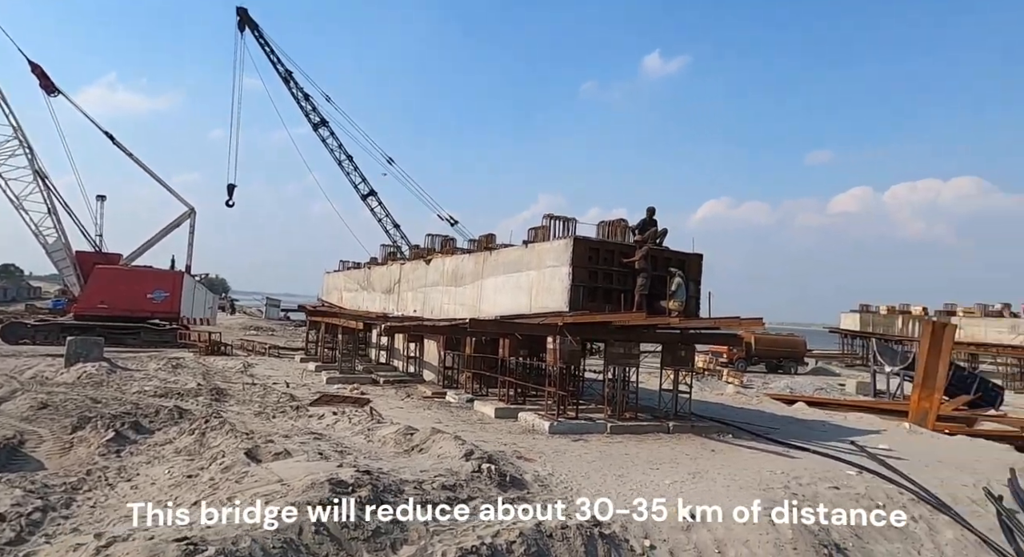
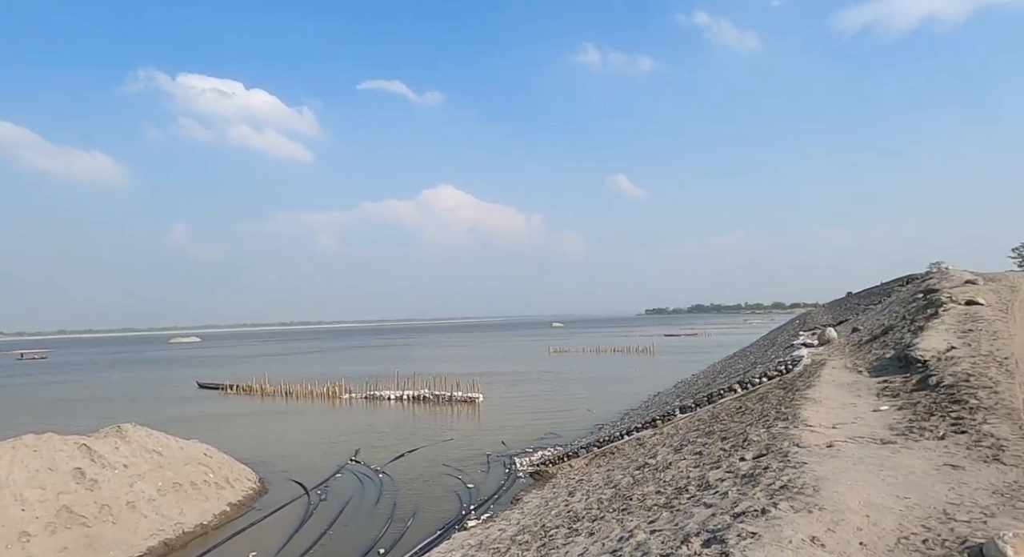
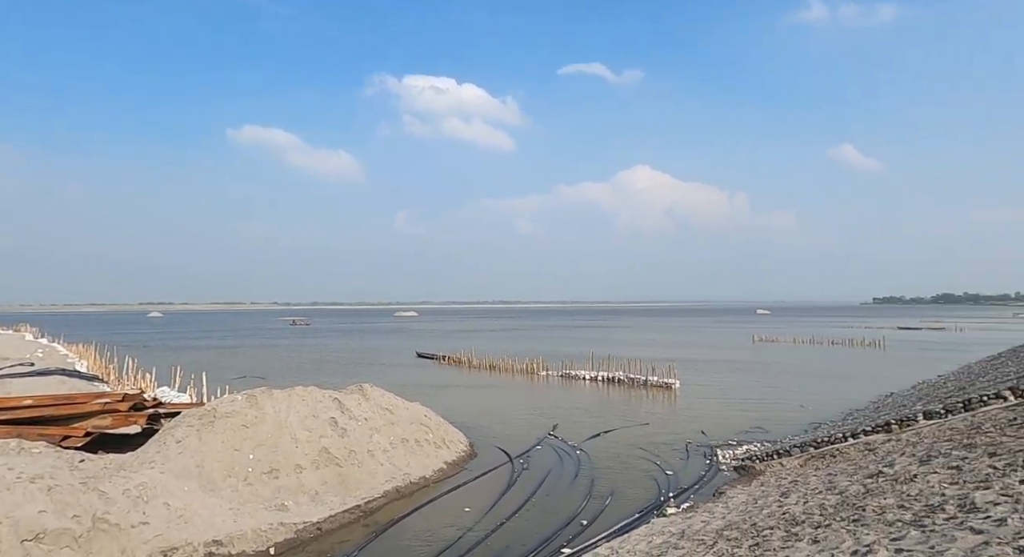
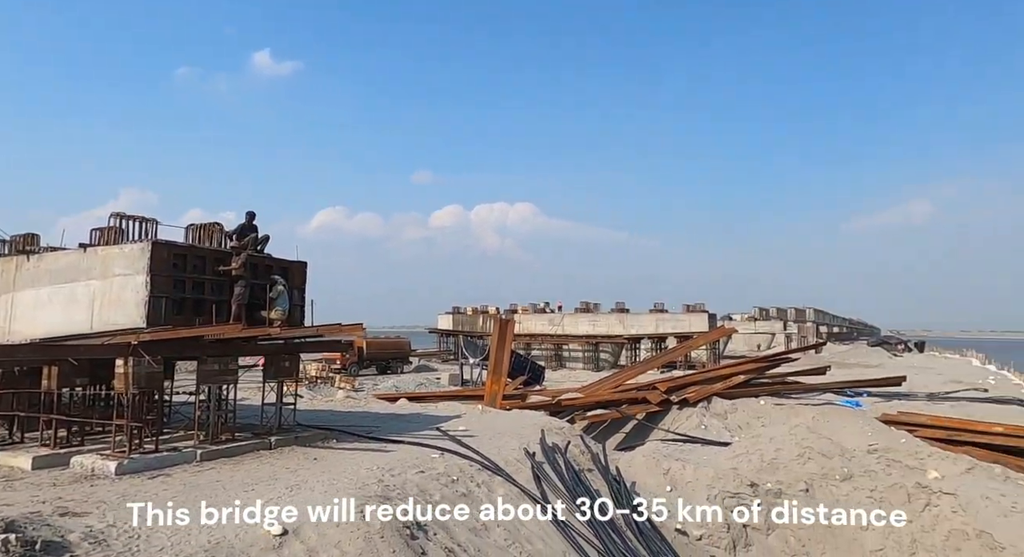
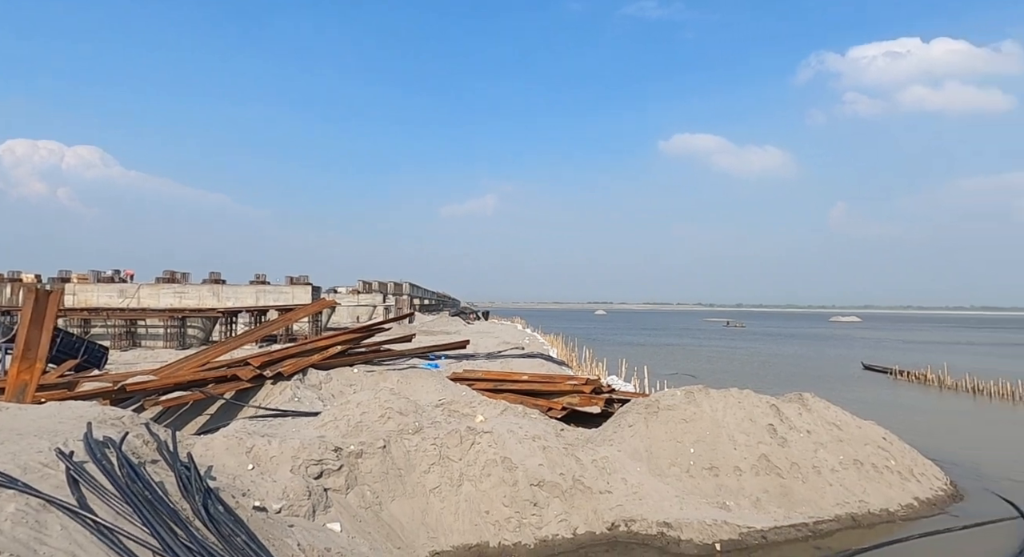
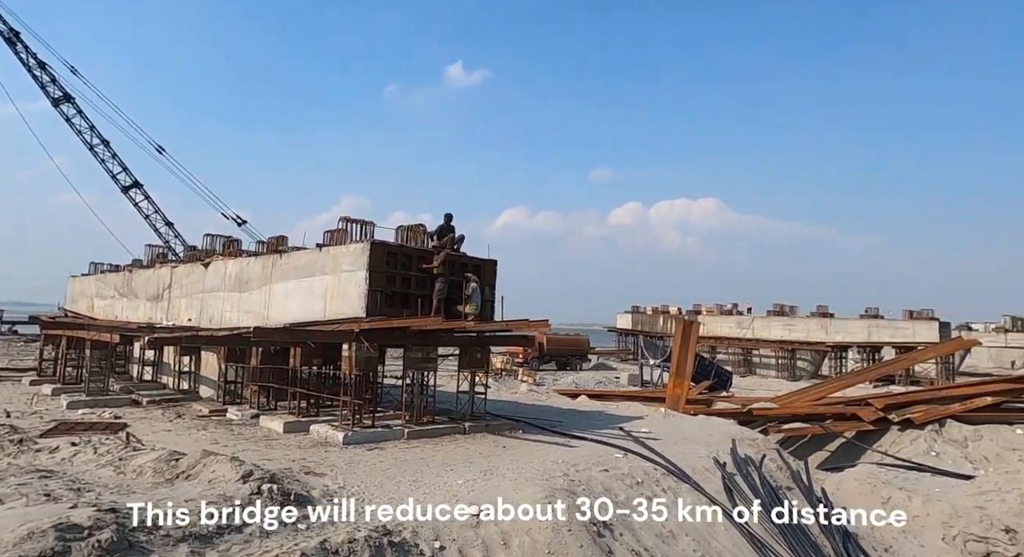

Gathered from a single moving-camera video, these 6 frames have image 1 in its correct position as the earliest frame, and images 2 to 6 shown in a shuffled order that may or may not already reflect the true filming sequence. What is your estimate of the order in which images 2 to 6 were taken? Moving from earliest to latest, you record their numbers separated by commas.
6, 4, 5, 3, 2
